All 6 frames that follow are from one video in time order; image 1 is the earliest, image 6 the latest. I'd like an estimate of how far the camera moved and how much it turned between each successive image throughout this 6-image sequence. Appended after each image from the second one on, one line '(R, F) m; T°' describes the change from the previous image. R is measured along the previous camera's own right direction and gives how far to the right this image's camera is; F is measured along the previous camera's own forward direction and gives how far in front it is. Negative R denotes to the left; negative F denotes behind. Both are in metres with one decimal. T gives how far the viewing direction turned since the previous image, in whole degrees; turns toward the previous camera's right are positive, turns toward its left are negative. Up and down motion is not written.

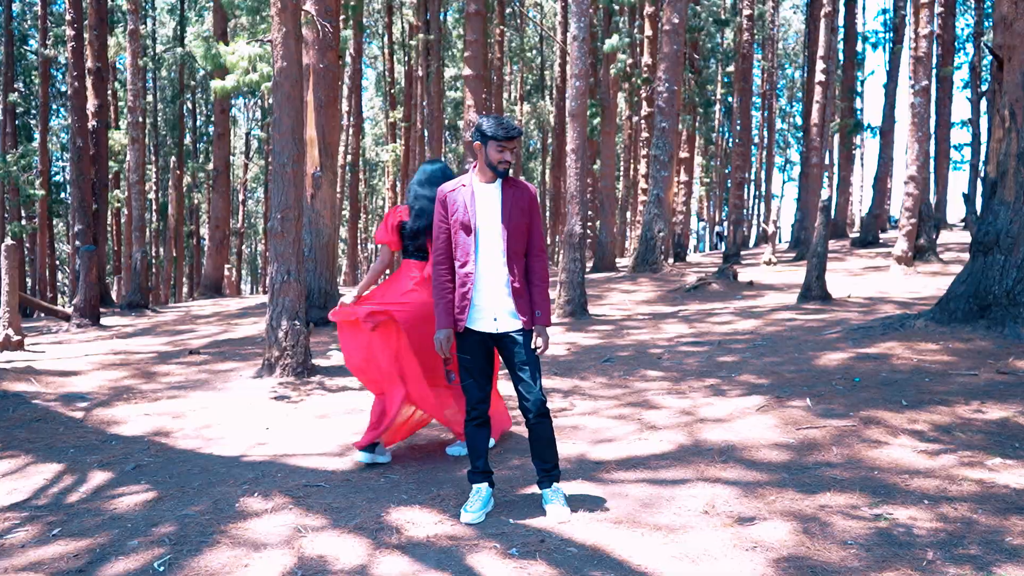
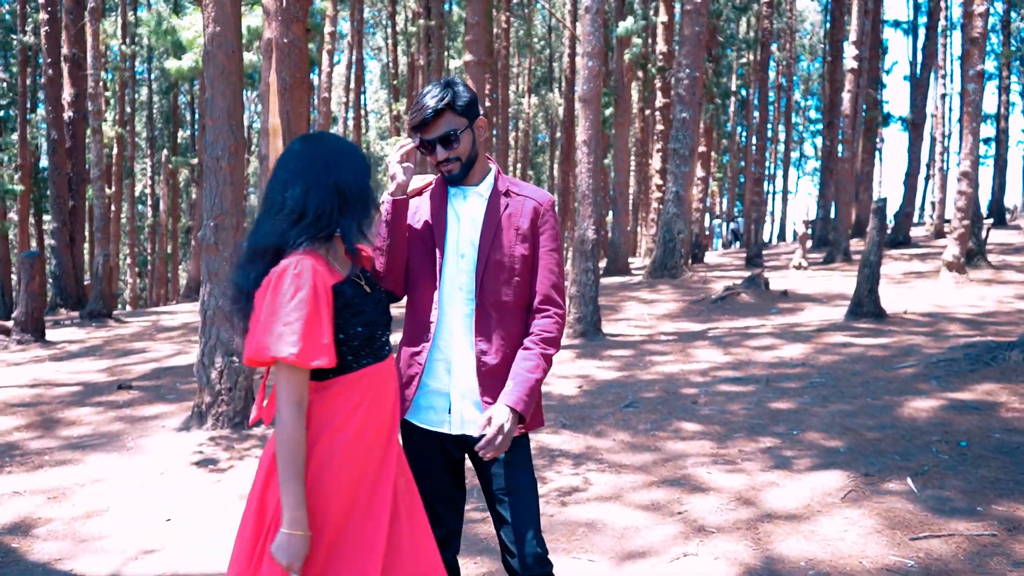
(+0.1, +1.9) m; -1°
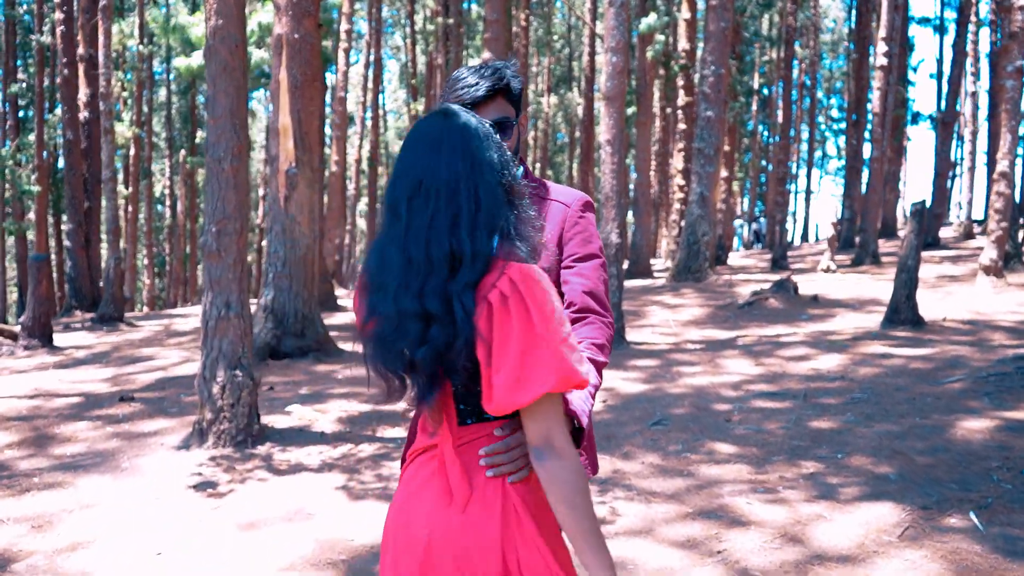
(0.0, +0.5) m; -1°
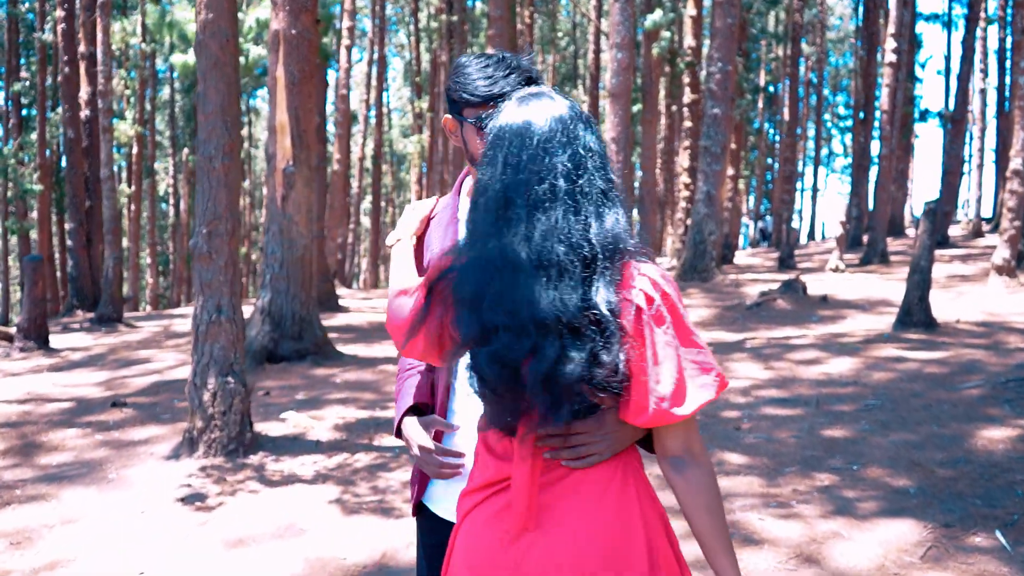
(0.0, +0.2) m; 0°
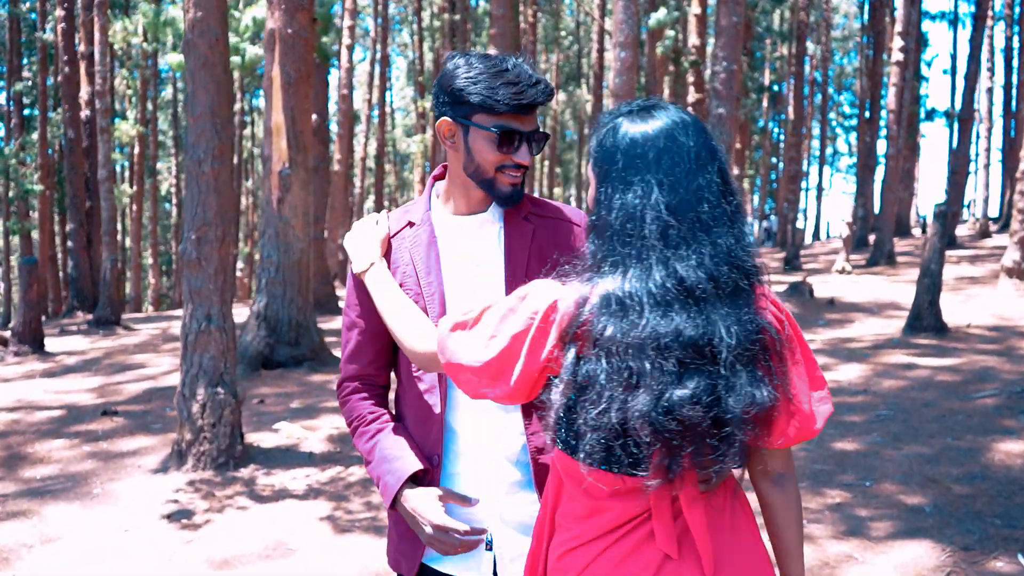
(0.0, +0.2) m; 0°
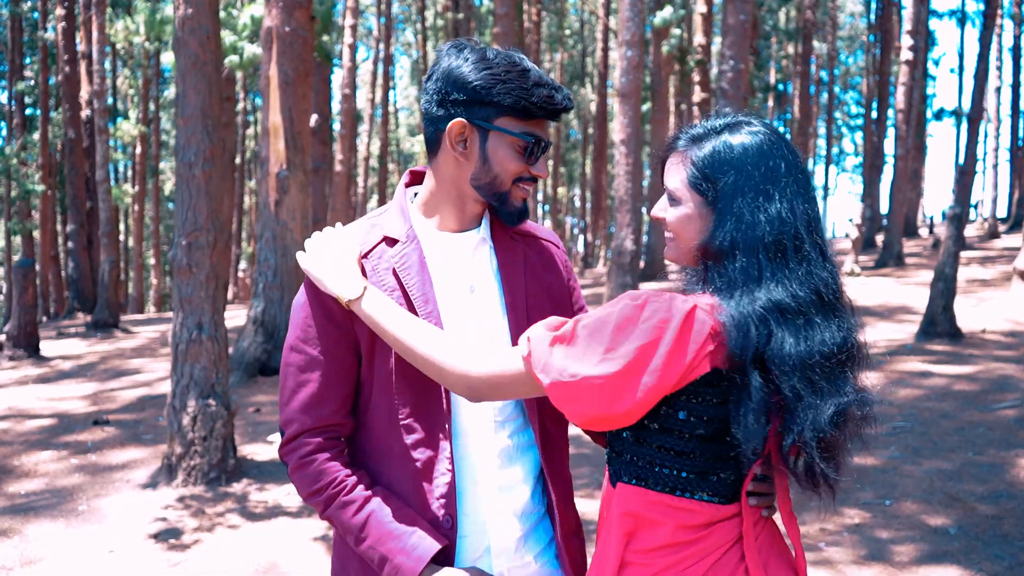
(0.0, +0.2) m; 0°
